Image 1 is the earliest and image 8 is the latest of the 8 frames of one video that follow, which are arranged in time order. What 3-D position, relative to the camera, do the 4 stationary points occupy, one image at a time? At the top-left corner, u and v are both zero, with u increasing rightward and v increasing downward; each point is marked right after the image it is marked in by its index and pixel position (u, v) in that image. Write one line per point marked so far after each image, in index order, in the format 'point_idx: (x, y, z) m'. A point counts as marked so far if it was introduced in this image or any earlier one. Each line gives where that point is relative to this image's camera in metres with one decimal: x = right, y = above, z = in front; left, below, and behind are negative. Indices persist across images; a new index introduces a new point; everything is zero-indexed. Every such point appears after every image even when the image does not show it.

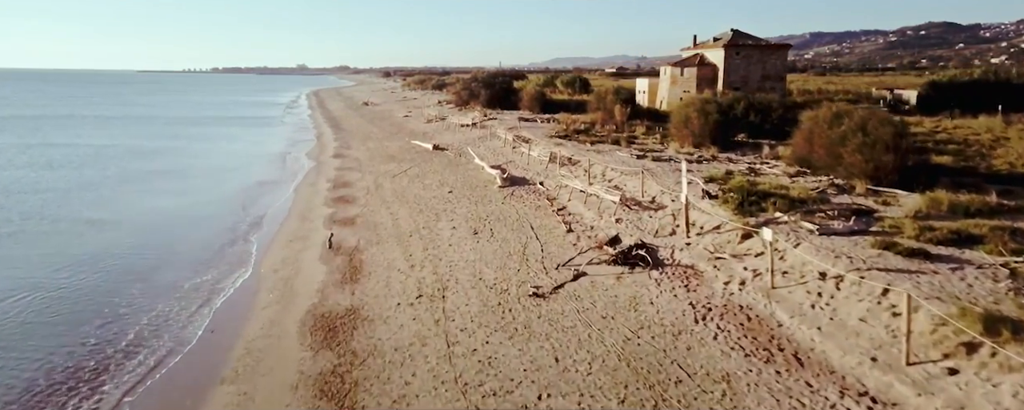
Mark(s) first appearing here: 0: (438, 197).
0: (-2.5, +0.2, +17.3) m
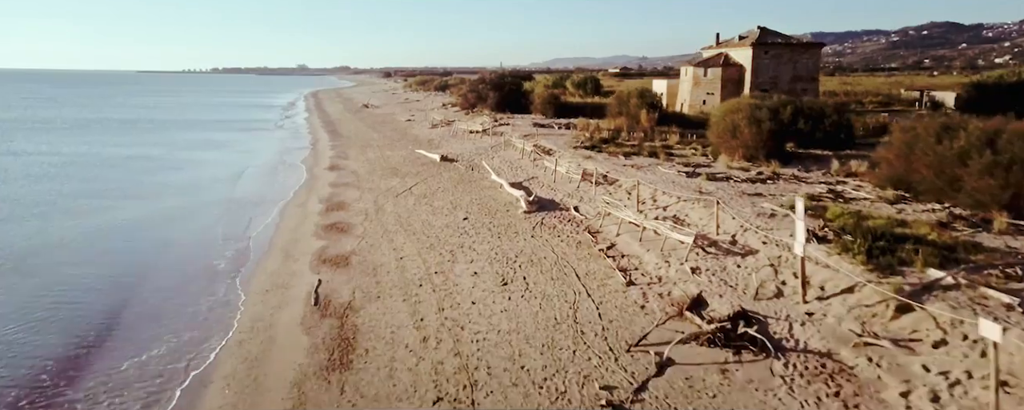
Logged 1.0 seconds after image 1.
0: (-1.7, -0.6, +14.2) m
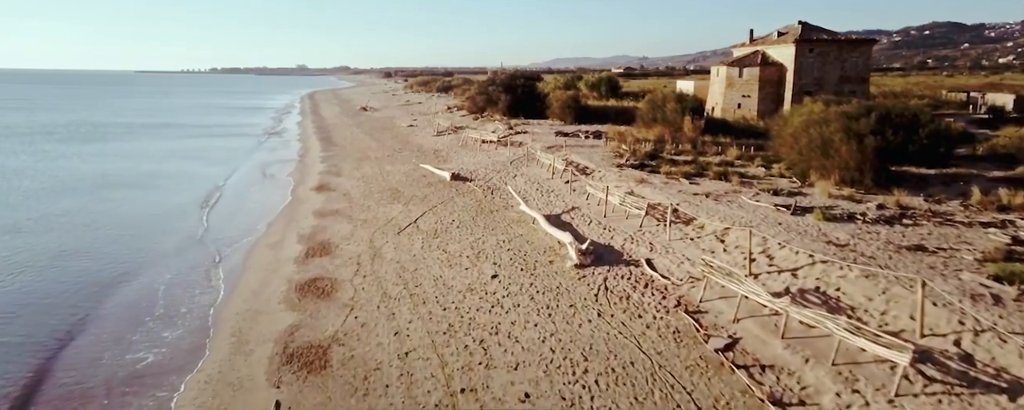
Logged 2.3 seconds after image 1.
0: (-0.7, -1.7, +10.0) m
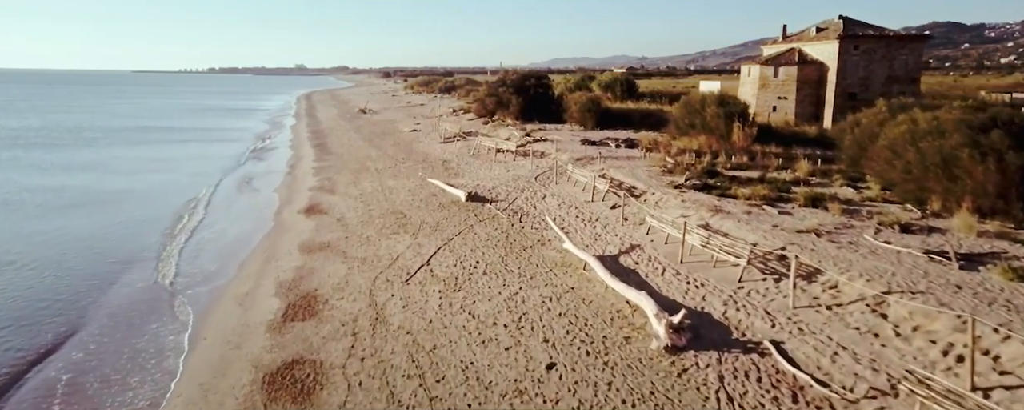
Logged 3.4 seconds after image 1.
0: (+0.3, -2.6, +6.6) m
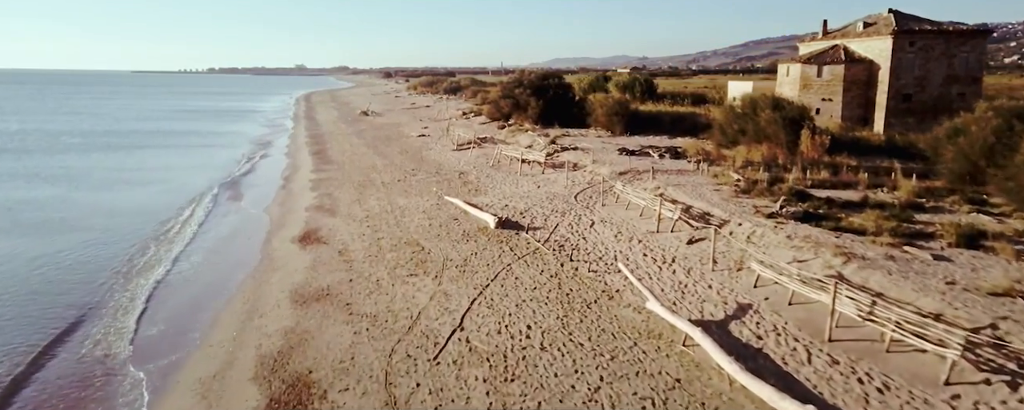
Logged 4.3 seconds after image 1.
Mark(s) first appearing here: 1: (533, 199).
0: (+1.4, -3.4, +3.5) m
1: (+0.7, +0.2, +16.7) m
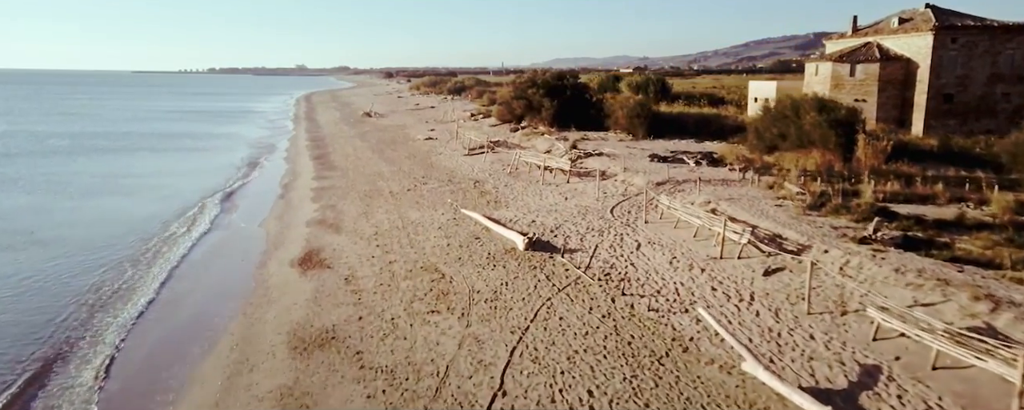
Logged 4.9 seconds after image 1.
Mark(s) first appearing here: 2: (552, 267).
0: (+2.1, -3.8, +1.7) m
1: (+1.5, -0.2, +14.8) m
2: (+0.9, -1.4, +11.0) m
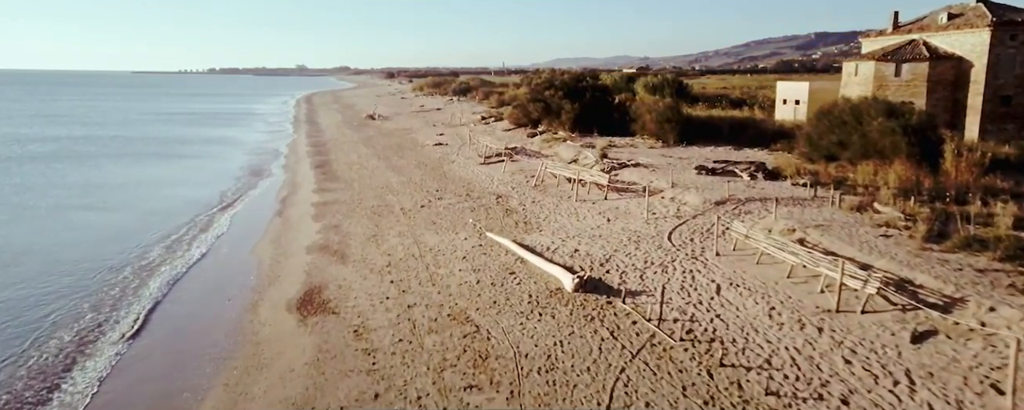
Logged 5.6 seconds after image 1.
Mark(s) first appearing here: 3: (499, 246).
0: (+3.1, -4.4, -0.7) m
1: (+2.4, -0.8, +12.5) m
2: (+1.8, -2.0, +8.7) m
3: (-0.3, -1.1, +12.7) m
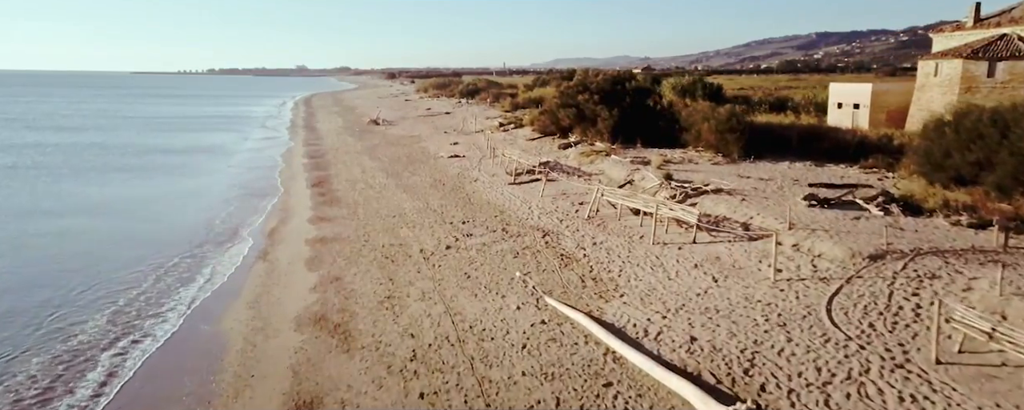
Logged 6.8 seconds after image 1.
0: (+4.4, -5.5, -4.7) m
1: (+3.8, -1.9, +8.5) m
2: (+3.2, -3.1, +4.7) m
3: (+1.1, -2.2, +8.7) m
